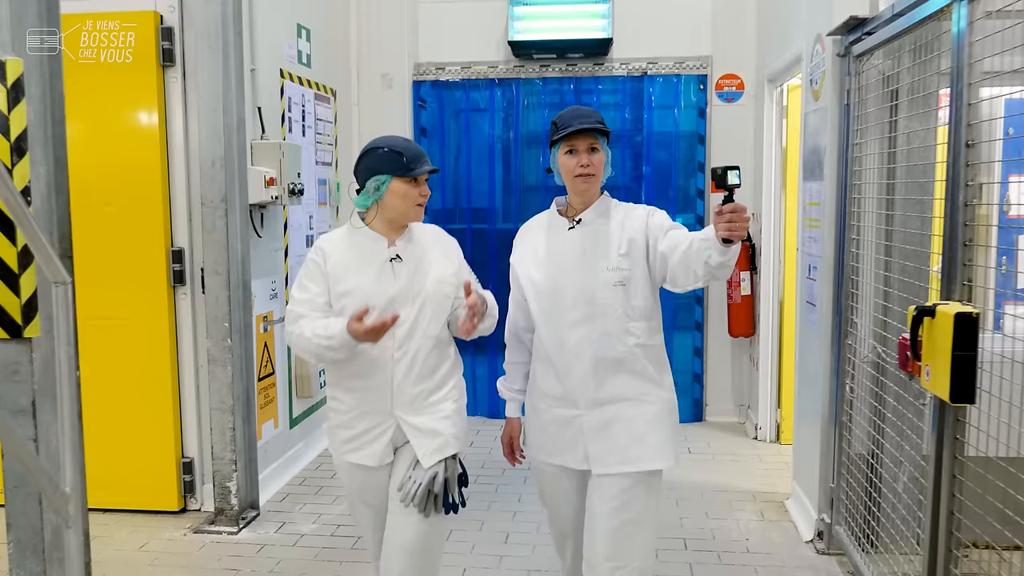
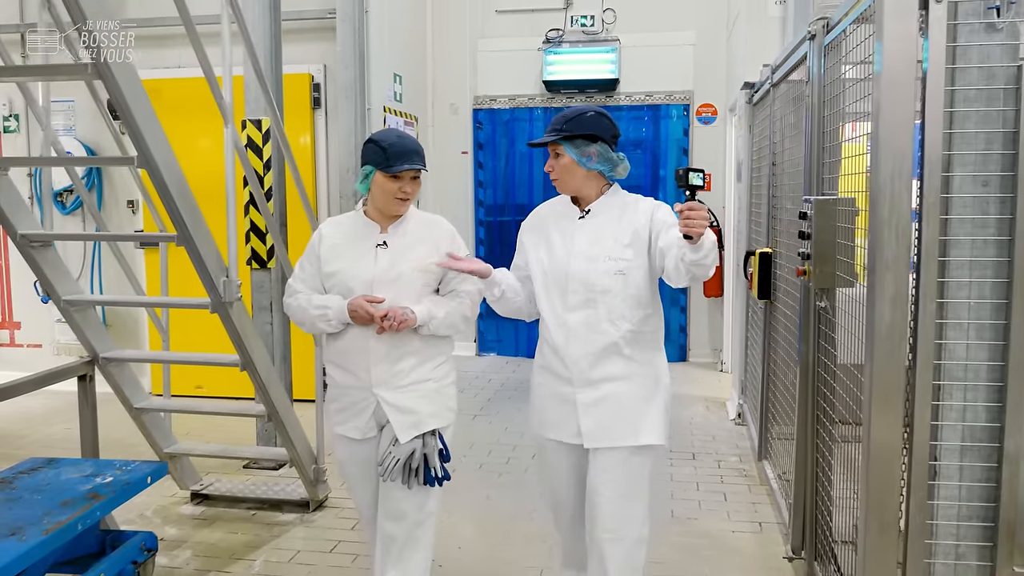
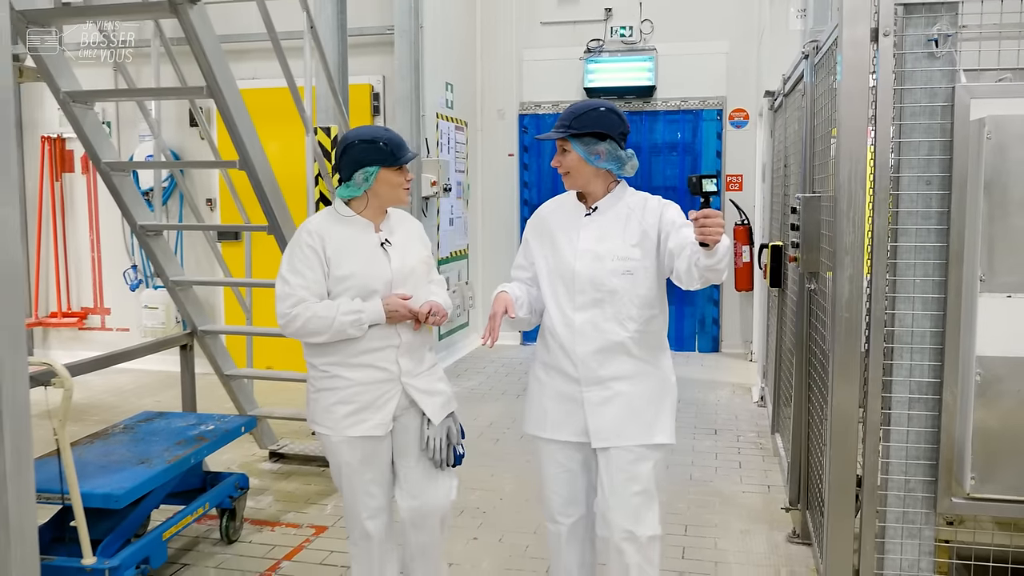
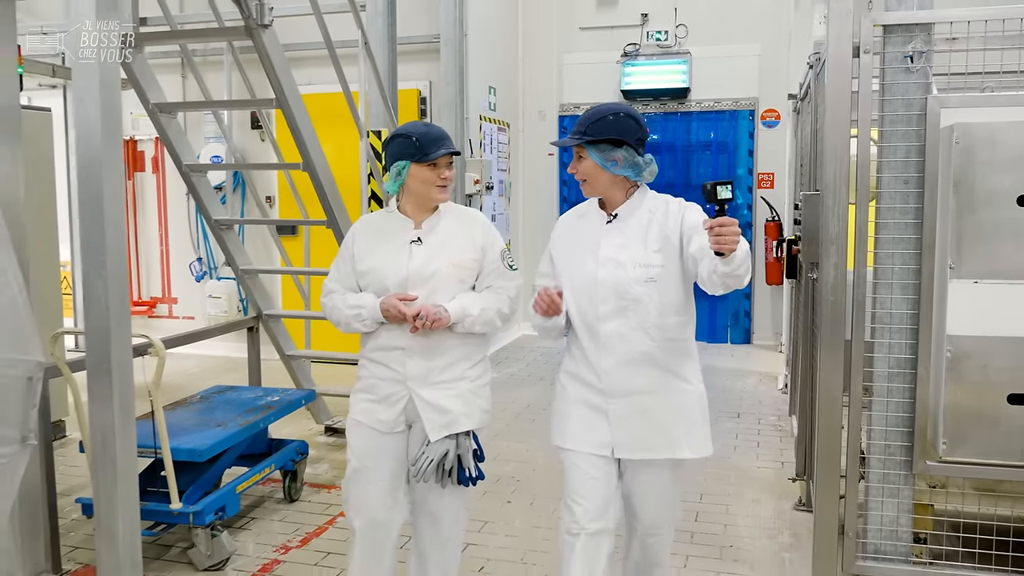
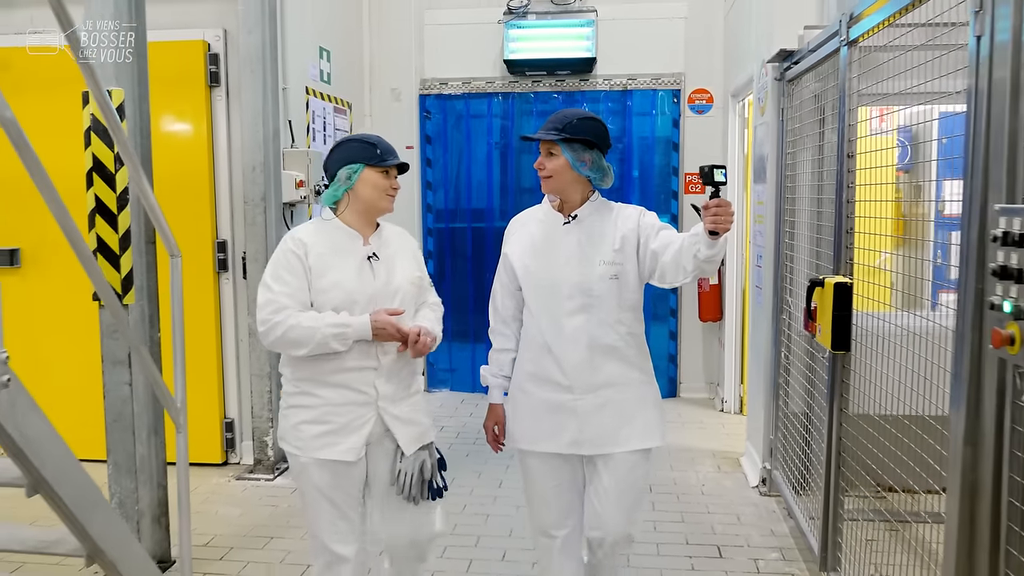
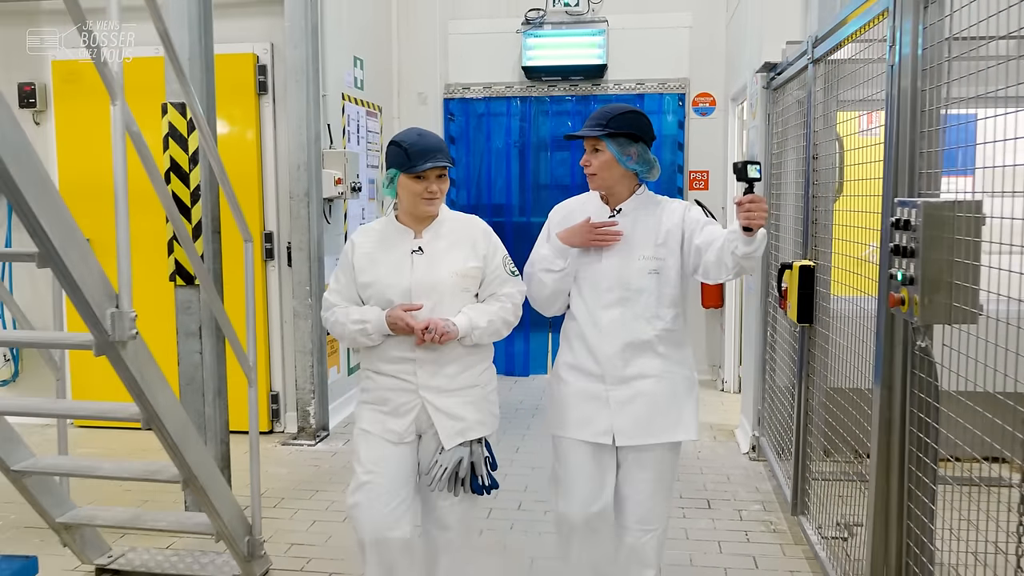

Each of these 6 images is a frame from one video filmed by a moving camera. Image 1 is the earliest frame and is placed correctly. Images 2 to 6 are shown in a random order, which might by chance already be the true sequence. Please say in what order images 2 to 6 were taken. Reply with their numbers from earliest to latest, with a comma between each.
5, 6, 2, 3, 4
